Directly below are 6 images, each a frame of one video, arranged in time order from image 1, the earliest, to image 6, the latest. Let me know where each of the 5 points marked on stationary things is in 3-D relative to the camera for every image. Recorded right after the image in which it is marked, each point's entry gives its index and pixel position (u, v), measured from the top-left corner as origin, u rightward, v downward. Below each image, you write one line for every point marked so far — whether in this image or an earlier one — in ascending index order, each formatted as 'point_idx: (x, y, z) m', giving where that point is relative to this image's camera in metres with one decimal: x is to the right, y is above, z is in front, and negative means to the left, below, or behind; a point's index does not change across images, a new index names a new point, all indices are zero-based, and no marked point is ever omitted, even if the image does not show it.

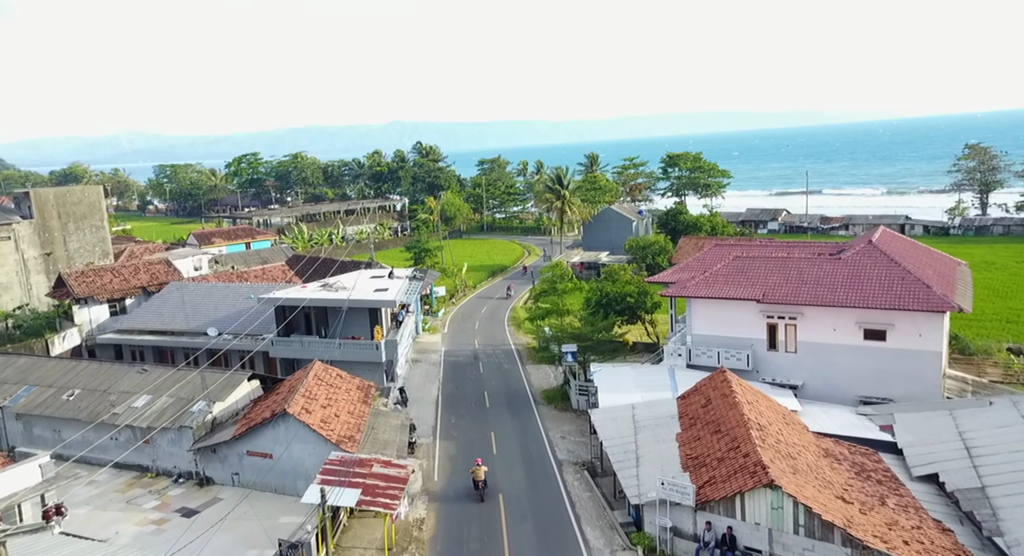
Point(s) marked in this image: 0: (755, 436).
0: (+5.9, -3.8, +18.1) m
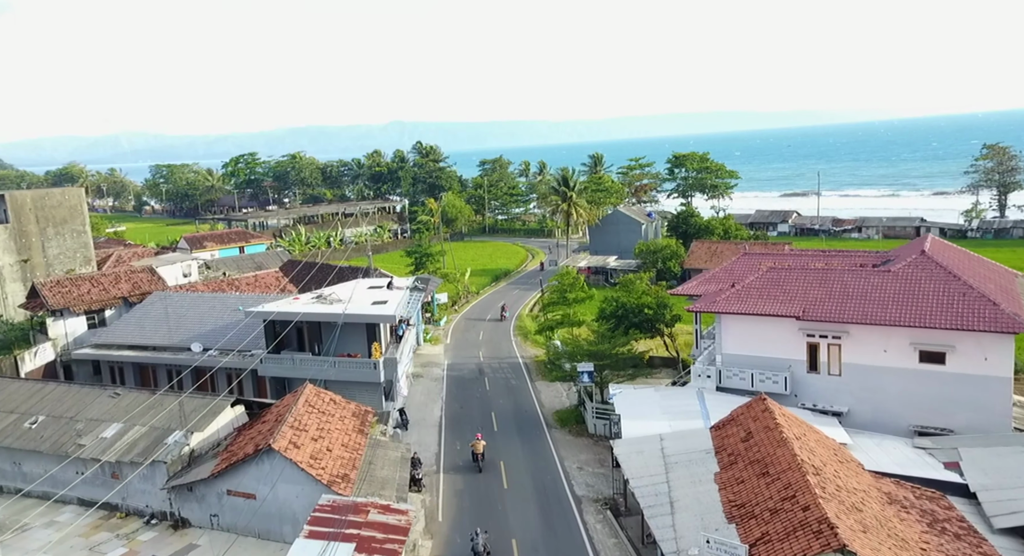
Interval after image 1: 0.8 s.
0: (+6.3, -4.3, +15.6) m
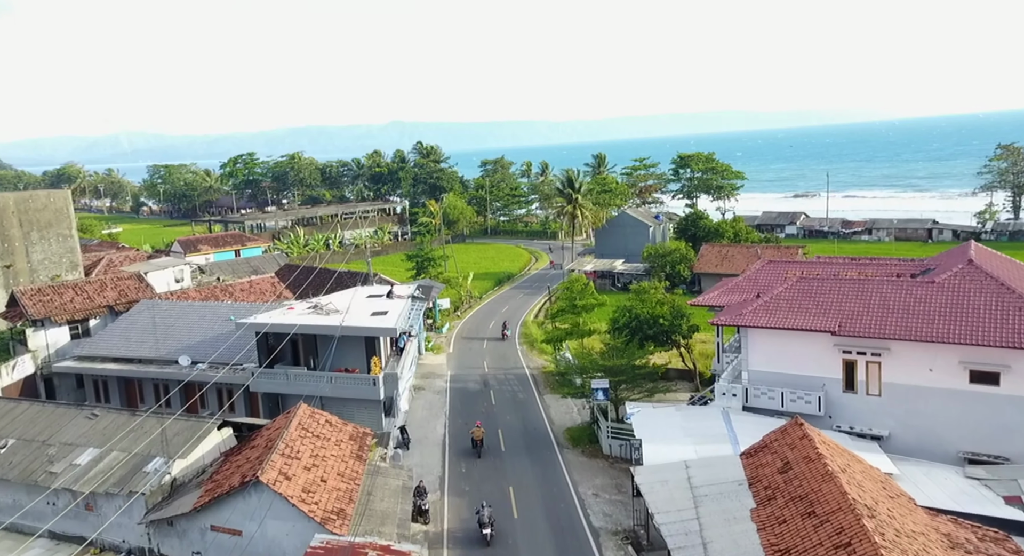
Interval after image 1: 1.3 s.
0: (+6.6, -4.6, +13.8) m
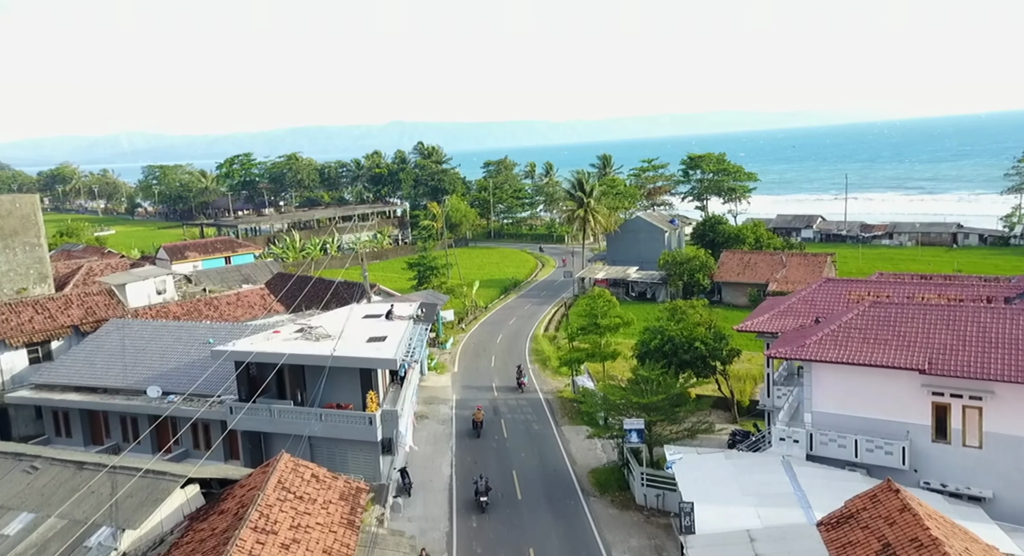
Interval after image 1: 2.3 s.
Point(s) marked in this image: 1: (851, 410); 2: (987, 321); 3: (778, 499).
0: (+7.2, -5.3, +10.2) m
1: (+8.6, -3.3, +18.8) m
2: (+11.4, -1.0, +17.9) m
3: (+6.2, -5.2, +17.3) m
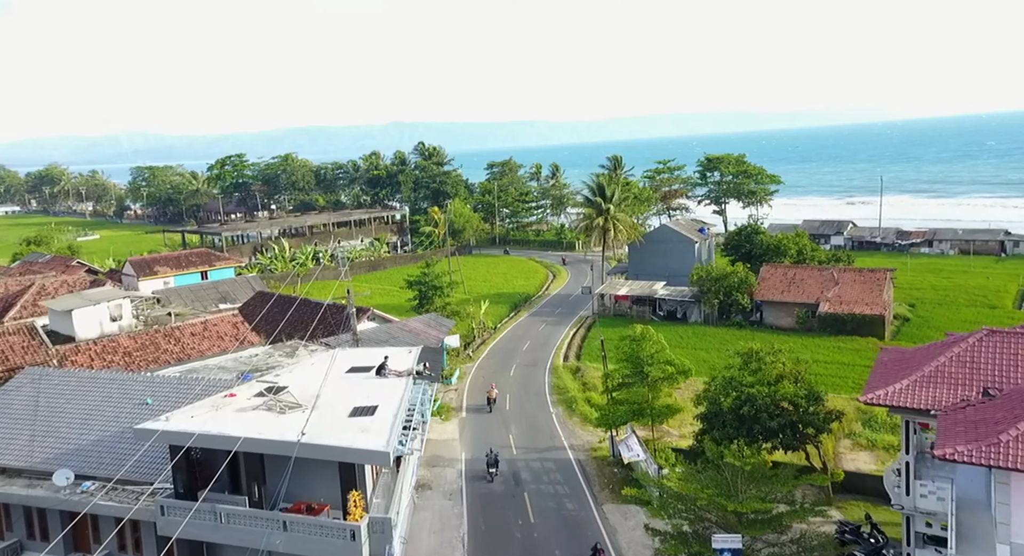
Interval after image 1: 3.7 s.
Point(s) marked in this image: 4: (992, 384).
0: (+8.0, -6.4, +3.8) m
1: (+9.4, -4.5, +12.4) m
2: (+12.2, -2.1, +11.5) m
3: (+7.0, -6.3, +10.9) m
4: (+9.8, -2.1, +15.3) m
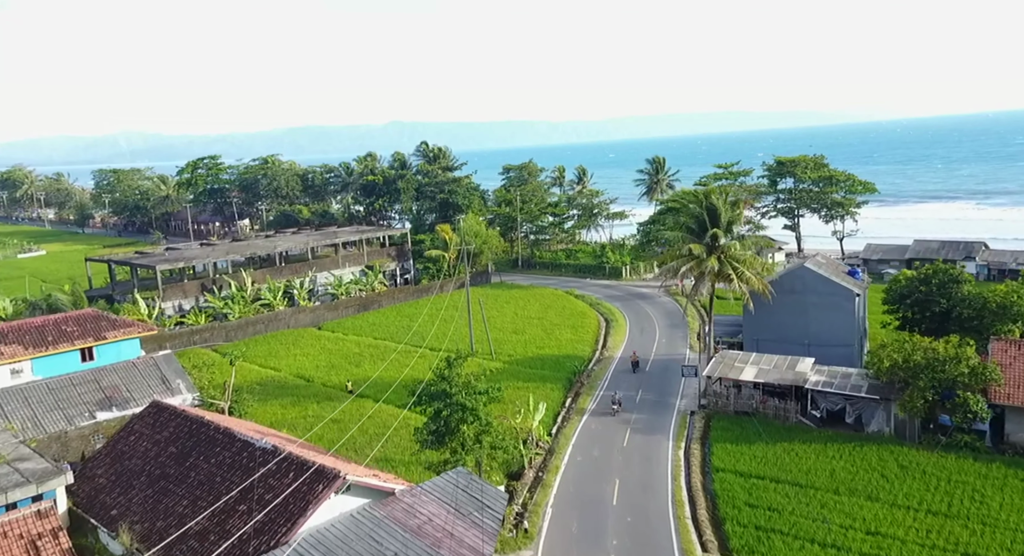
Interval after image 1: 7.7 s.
0: (+10.8, -9.8, -15.3) m
1: (+12.3, -7.9, -6.6) m
2: (+15.0, -5.5, -7.6) m
3: (+9.9, -9.7, -8.2) m
4: (+12.6, -5.5, -3.7) m
